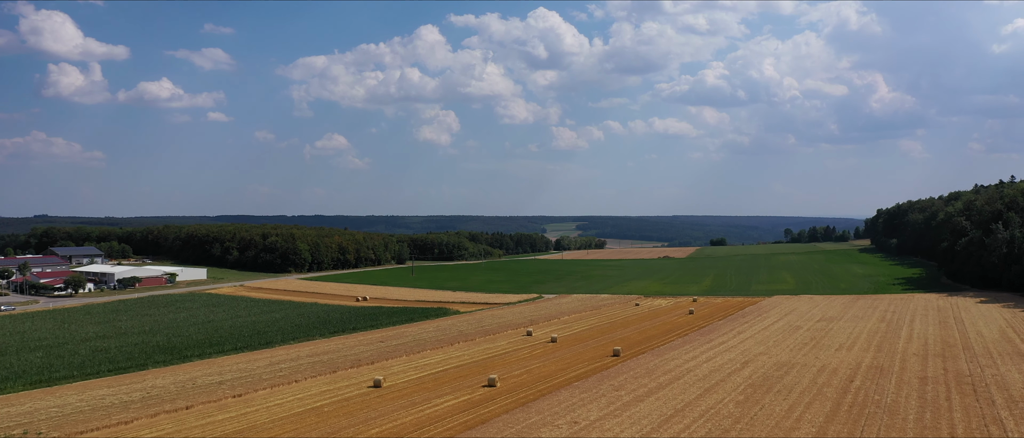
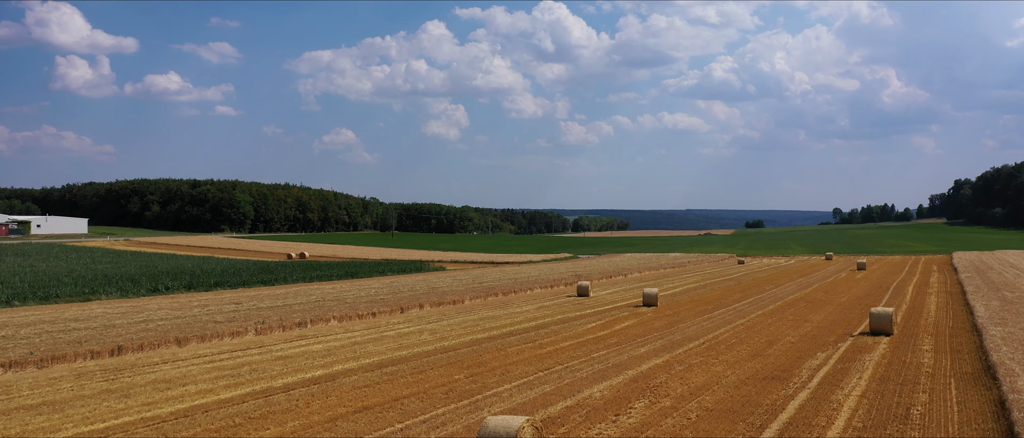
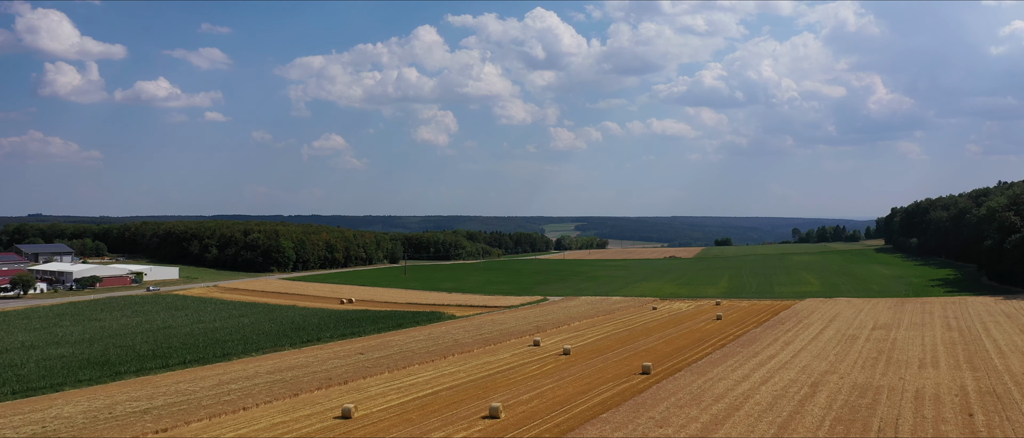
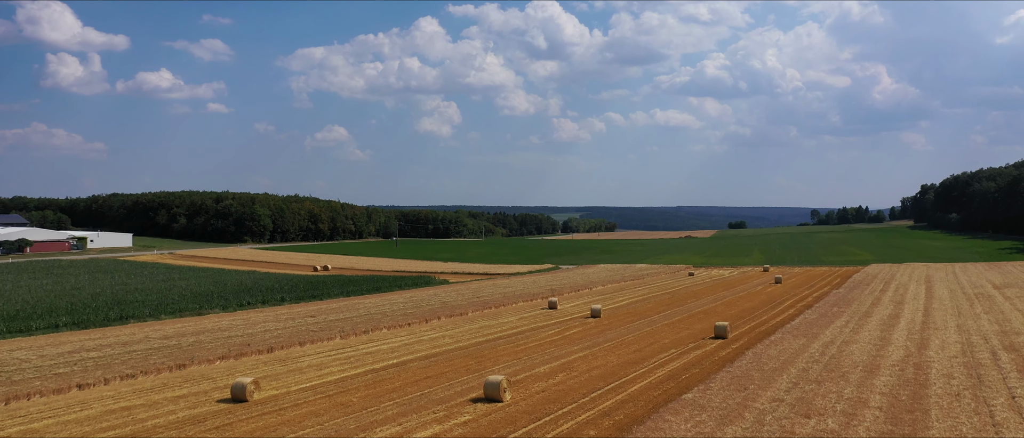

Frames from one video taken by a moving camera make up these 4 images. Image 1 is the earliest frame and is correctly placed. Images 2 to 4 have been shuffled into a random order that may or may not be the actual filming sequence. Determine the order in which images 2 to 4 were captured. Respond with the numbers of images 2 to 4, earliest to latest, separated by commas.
3, 4, 2
